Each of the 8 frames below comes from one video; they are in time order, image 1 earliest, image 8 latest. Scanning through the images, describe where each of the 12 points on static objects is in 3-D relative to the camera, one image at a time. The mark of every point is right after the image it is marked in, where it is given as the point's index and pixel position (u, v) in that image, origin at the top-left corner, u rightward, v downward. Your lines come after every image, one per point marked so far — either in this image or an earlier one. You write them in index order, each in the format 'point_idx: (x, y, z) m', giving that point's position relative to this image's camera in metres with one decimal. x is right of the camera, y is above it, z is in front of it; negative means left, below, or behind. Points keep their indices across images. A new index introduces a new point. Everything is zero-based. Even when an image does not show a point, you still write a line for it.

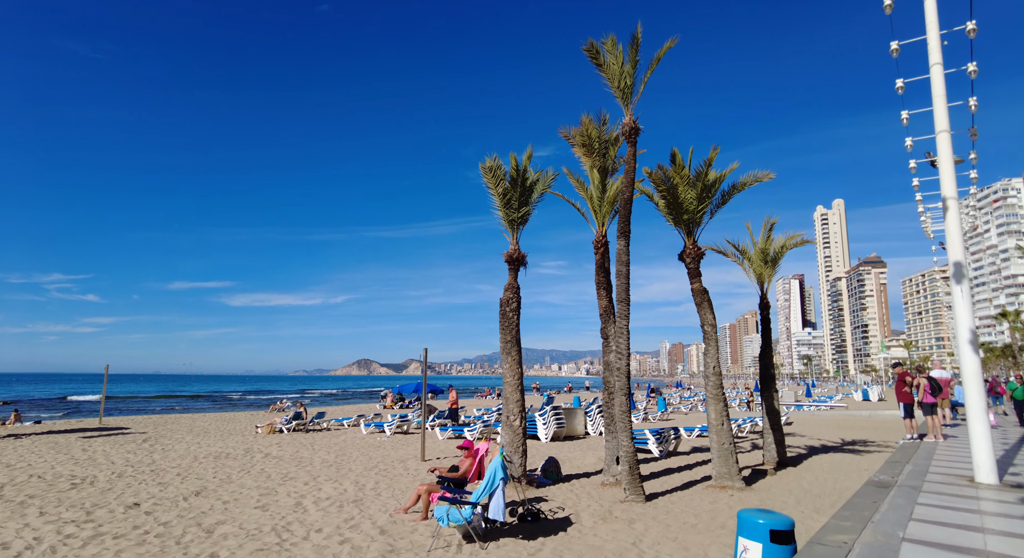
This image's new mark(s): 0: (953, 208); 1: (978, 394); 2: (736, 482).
0: (+5.8, +1.0, +7.4) m
1: (+5.7, -1.4, +6.8) m
2: (+3.7, -3.3, +9.2) m
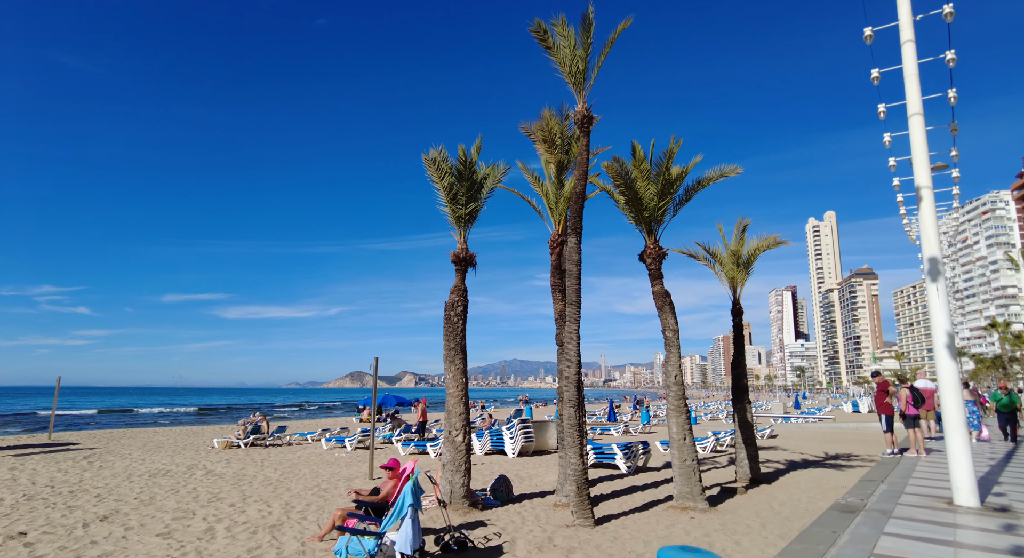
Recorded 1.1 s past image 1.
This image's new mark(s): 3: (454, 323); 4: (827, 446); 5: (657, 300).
0: (+4.9, +1.0, +6.7) m
1: (+4.8, -1.4, +6.1) m
2: (+2.8, -3.3, +8.4) m
3: (-0.9, -0.7, +8.7) m
4: (+10.6, -5.6, +19.0) m
5: (+2.4, -0.3, +9.3) m
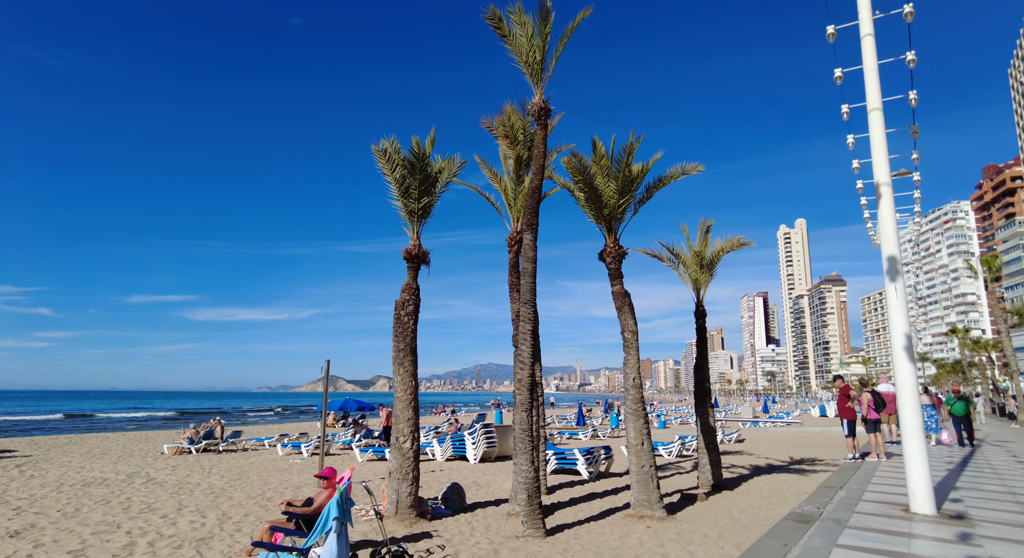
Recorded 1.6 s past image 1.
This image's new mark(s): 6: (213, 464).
0: (+4.3, +1.0, +6.5) m
1: (+4.2, -1.4, +5.9) m
2: (+2.1, -3.3, +8.1) m
3: (-1.6, -0.7, +8.3) m
4: (+9.5, -5.8, +19.0) m
5: (+1.7, -0.3, +9.0) m
6: (-7.7, -4.7, +14.4) m
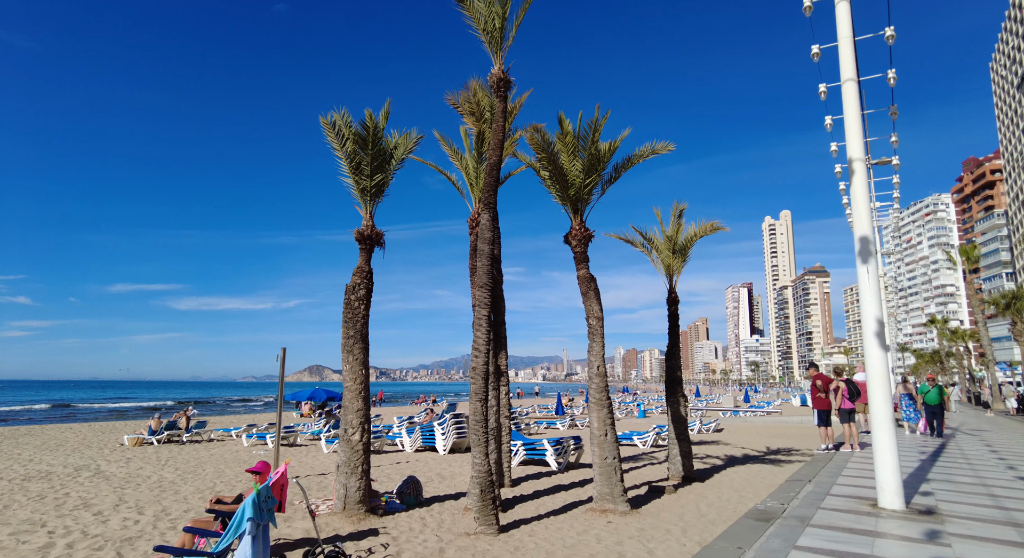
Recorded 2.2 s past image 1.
0: (+3.8, +1.2, +6.1) m
1: (+3.7, -1.2, +5.6) m
2: (+1.5, -3.1, +7.8) m
3: (-2.2, -0.4, +7.8) m
4: (+8.6, -5.4, +18.8) m
5: (+1.1, -0.1, +8.6) m
6: (-8.4, -4.4, +13.9) m
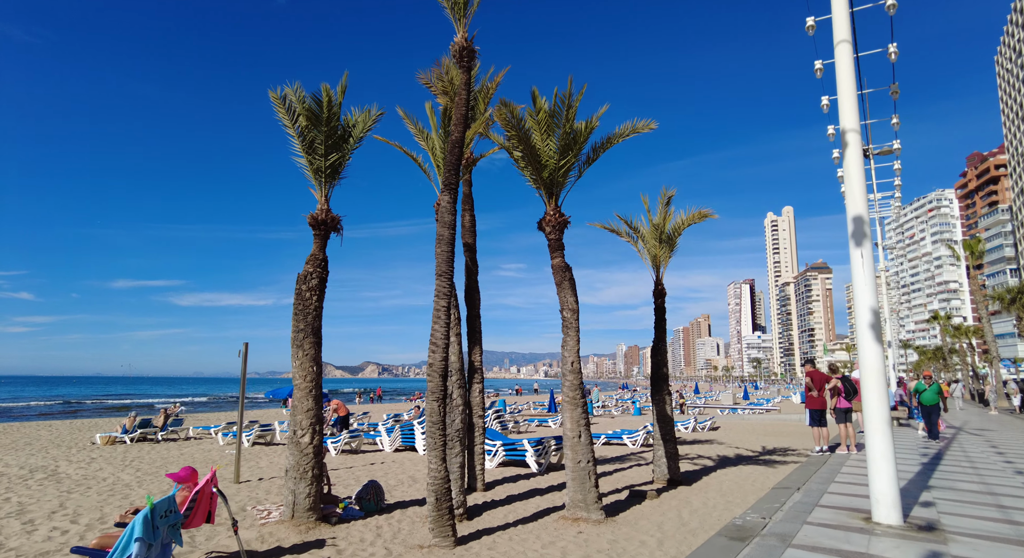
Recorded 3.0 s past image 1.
0: (+3.3, +1.3, +5.5) m
1: (+3.2, -1.1, +4.9) m
2: (+1.0, -3.0, +7.1) m
3: (-2.6, -0.3, +7.2) m
4: (+8.2, -5.2, +18.2) m
5: (+0.6, +0.1, +8.0) m
6: (-8.9, -4.2, +13.3) m
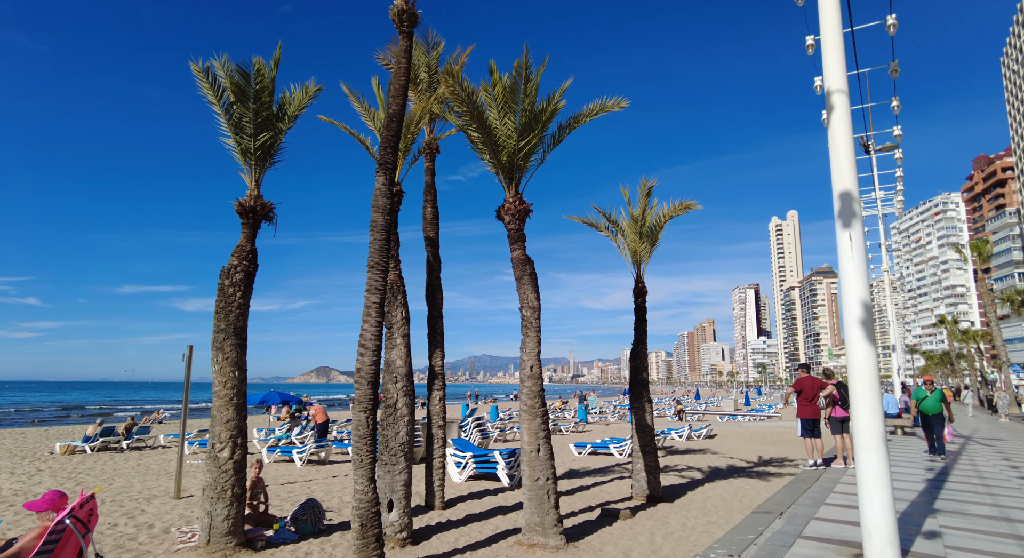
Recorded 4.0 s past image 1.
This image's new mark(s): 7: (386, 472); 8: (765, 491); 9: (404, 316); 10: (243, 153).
0: (+2.7, +1.4, +4.6) m
1: (+2.6, -1.0, +4.1) m
2: (+0.4, -2.9, +6.3) m
3: (-3.2, -0.2, +6.4) m
4: (+7.7, -5.2, +17.3) m
5: (0.0, +0.1, +7.1) m
6: (-9.4, -4.2, +12.5) m
7: (-1.5, -2.3, +6.7) m
8: (+4.3, -3.6, +9.6) m
9: (-1.4, -0.5, +7.0) m
10: (-3.2, +1.5, +6.7) m
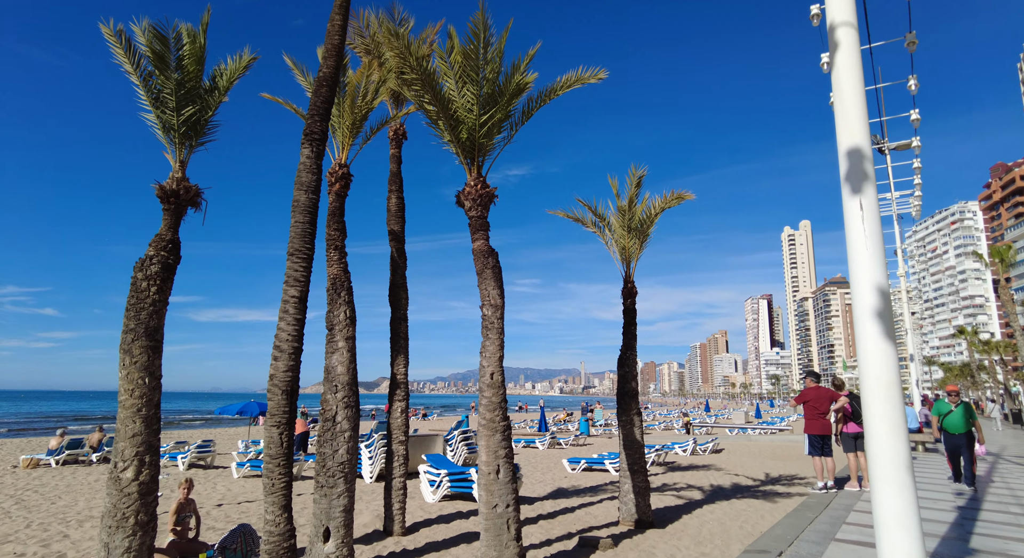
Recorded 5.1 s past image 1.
0: (+2.2, +1.5, +3.7) m
1: (+2.1, -0.9, +3.1) m
2: (0.0, -2.8, +5.4) m
3: (-3.7, -0.1, +5.6) m
4: (+7.4, -5.3, +16.2) m
5: (-0.4, +0.2, +6.3) m
6: (-9.7, -4.2, +11.7) m
7: (-2.0, -2.2, +5.8) m
8: (+3.9, -3.6, +8.6) m
9: (-1.8, -0.4, +6.1) m
10: (-3.7, +1.6, +5.9) m
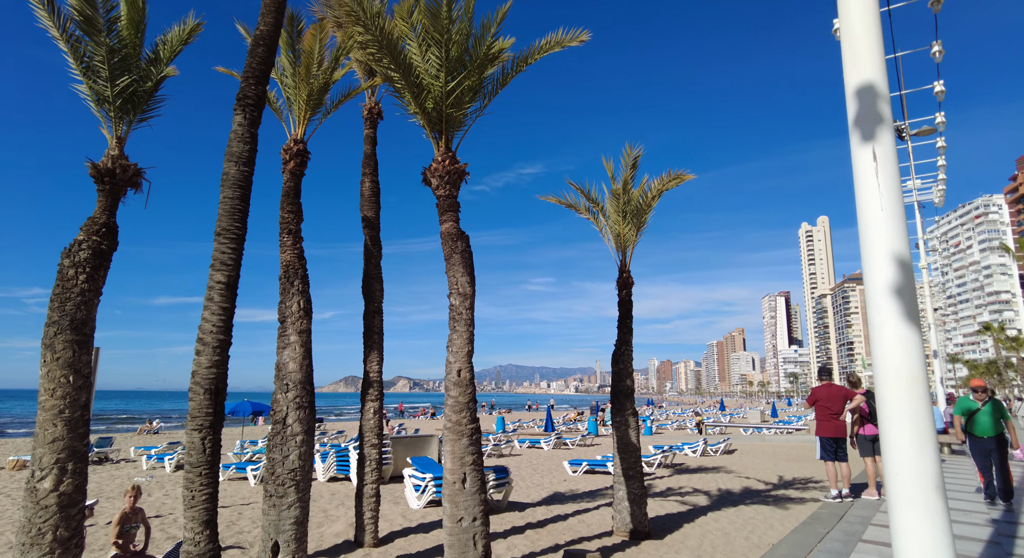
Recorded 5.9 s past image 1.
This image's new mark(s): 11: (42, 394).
0: (+1.9, +1.7, +3.0) m
1: (+1.8, -0.7, +2.4) m
2: (-0.3, -2.7, +4.7) m
3: (-4.0, 0.0, +5.0) m
4: (+7.4, -5.1, +15.3) m
5: (-0.7, +0.3, +5.6) m
6: (-9.8, -4.1, +11.4) m
7: (-2.2, -2.1, +5.2) m
8: (+3.7, -3.4, +7.8) m
9: (-2.1, -0.3, +5.6) m
10: (-4.0, +1.7, +5.3) m
11: (-4.0, -1.0, +4.8) m
